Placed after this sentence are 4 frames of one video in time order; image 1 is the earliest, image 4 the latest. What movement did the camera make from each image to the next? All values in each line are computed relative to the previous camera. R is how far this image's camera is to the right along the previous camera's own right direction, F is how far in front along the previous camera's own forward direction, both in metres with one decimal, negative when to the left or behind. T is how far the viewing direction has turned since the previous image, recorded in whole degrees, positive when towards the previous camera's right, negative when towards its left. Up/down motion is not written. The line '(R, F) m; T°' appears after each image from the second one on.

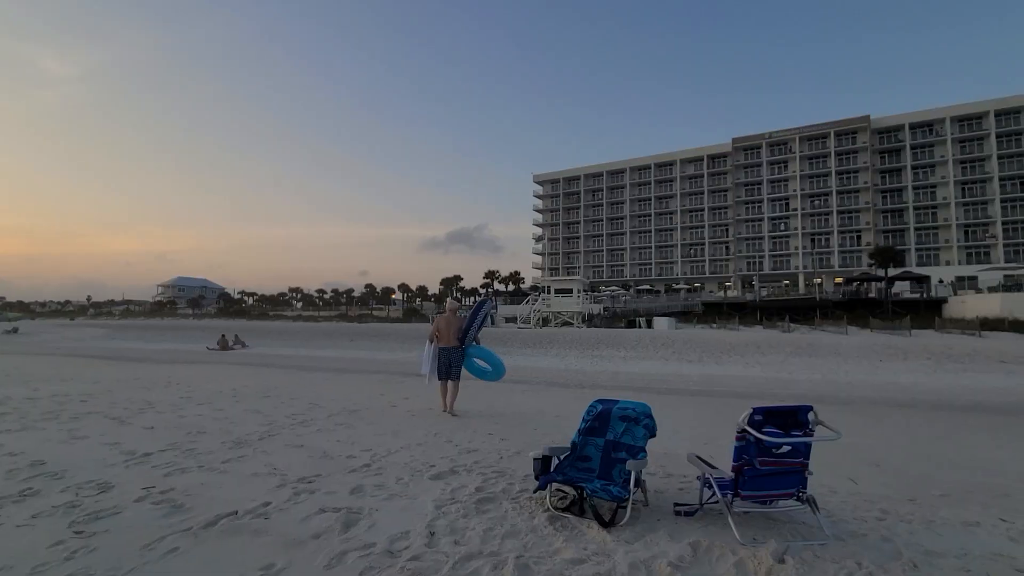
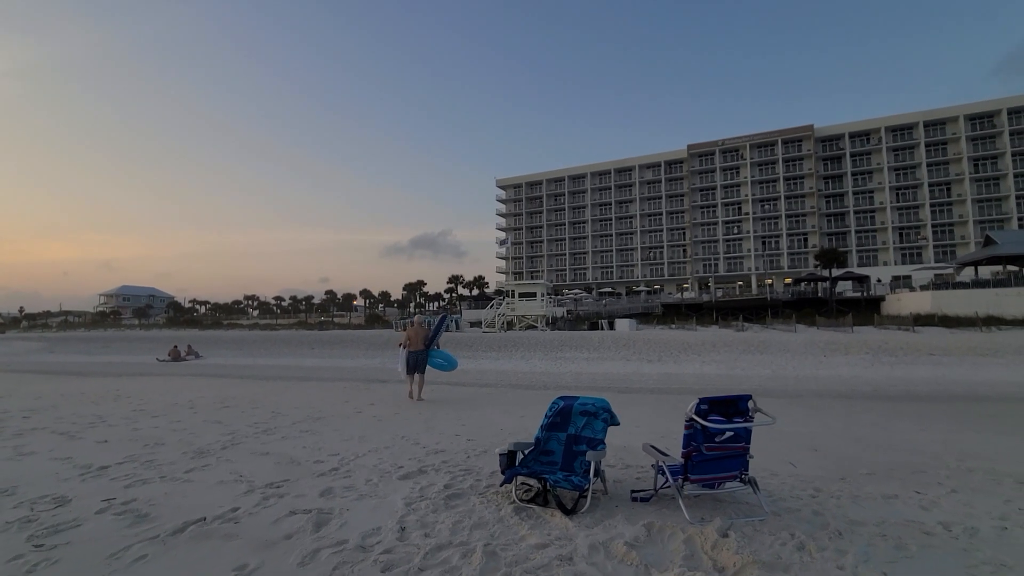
(0.0, -0.2) m; +4°
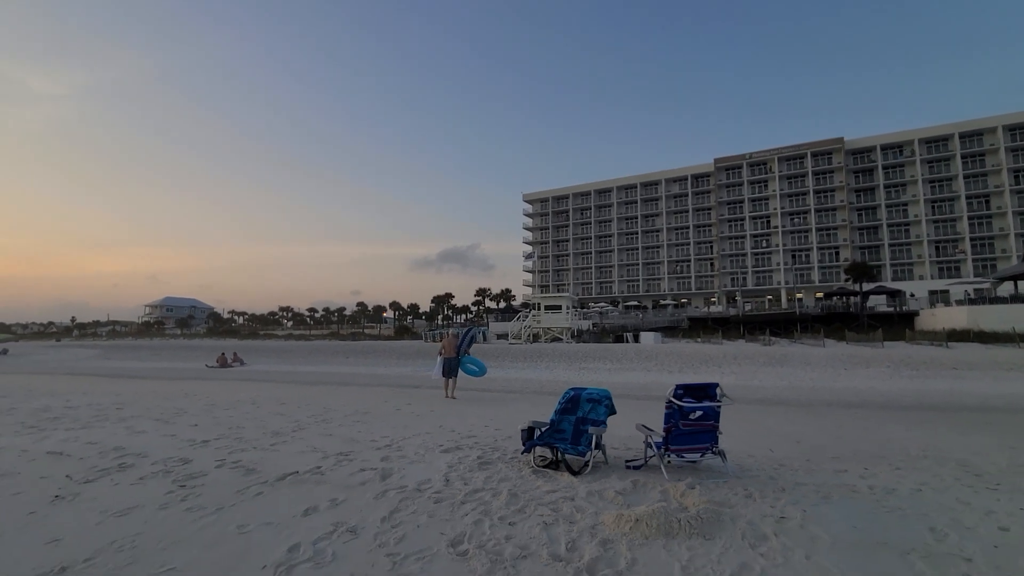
(+0.1, -1.0) m; -3°
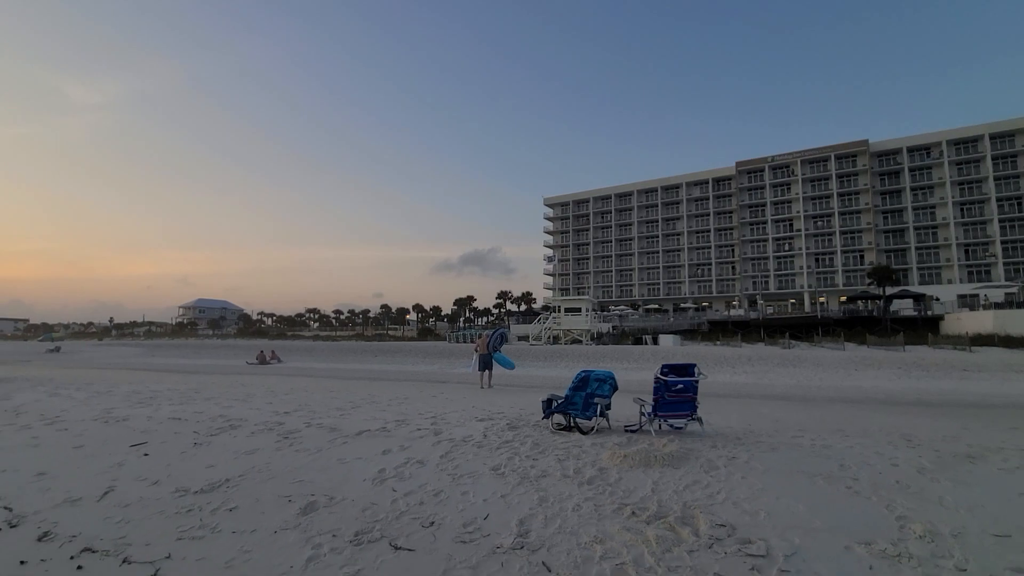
(0.0, -1.2) m; -2°
